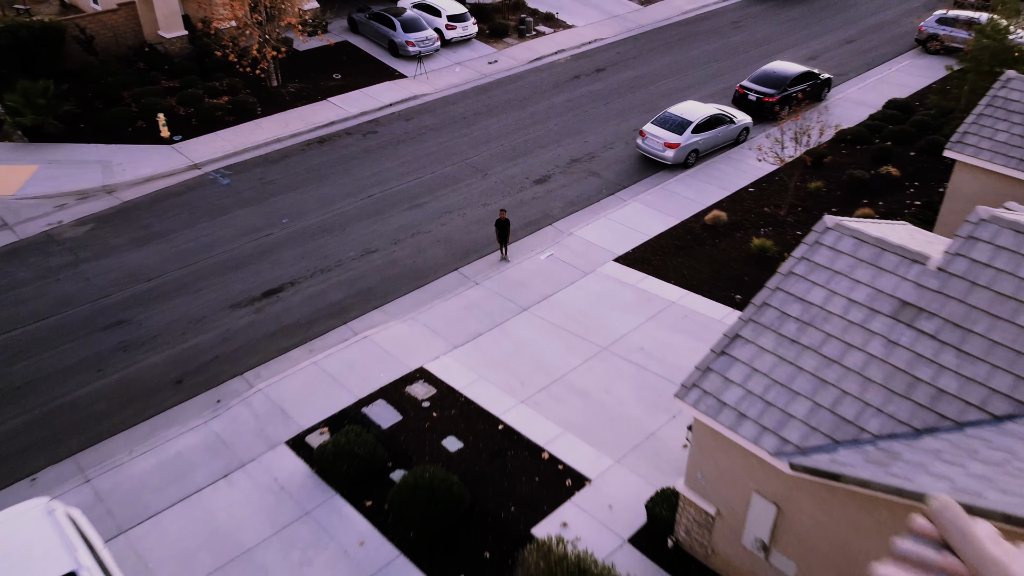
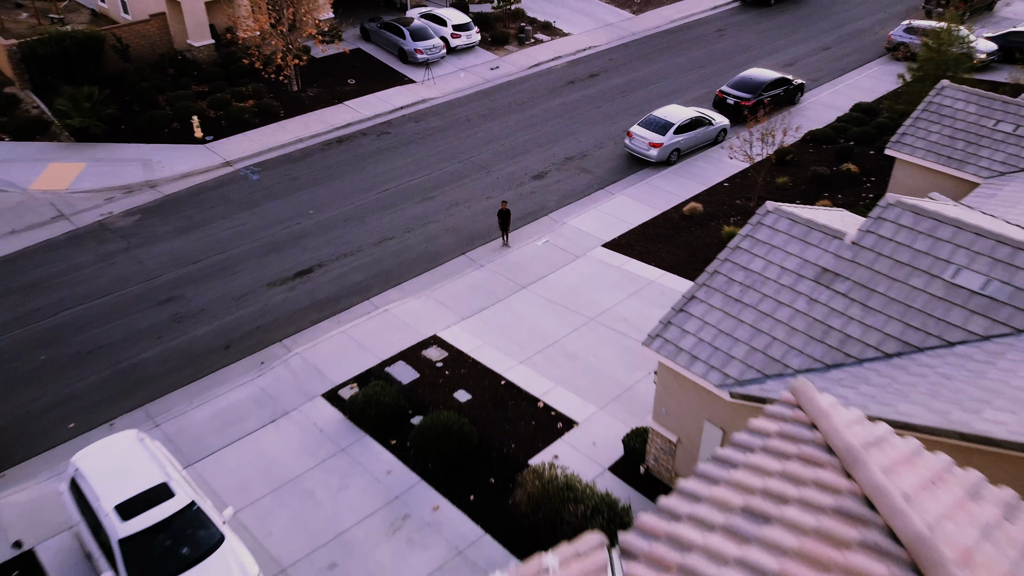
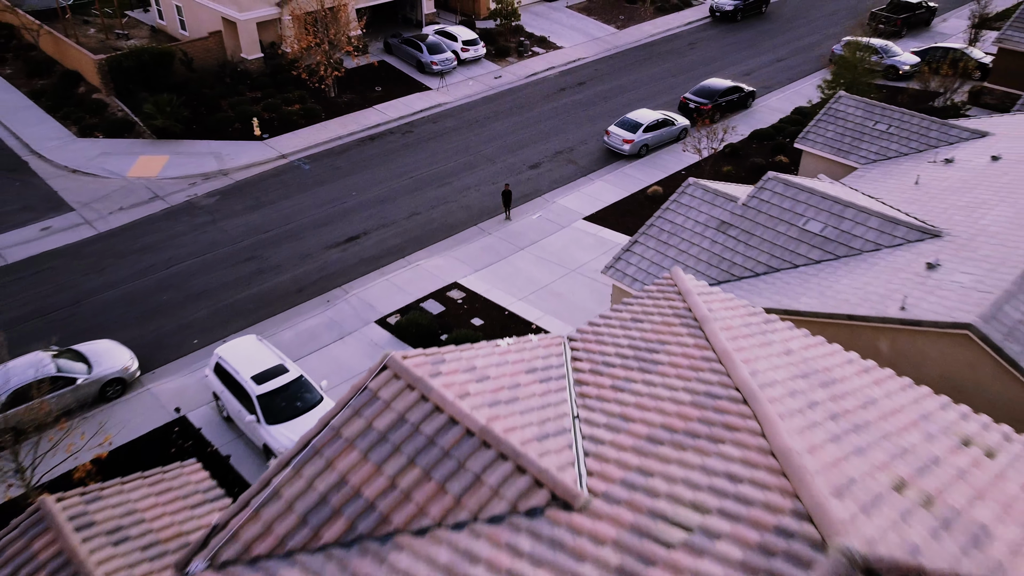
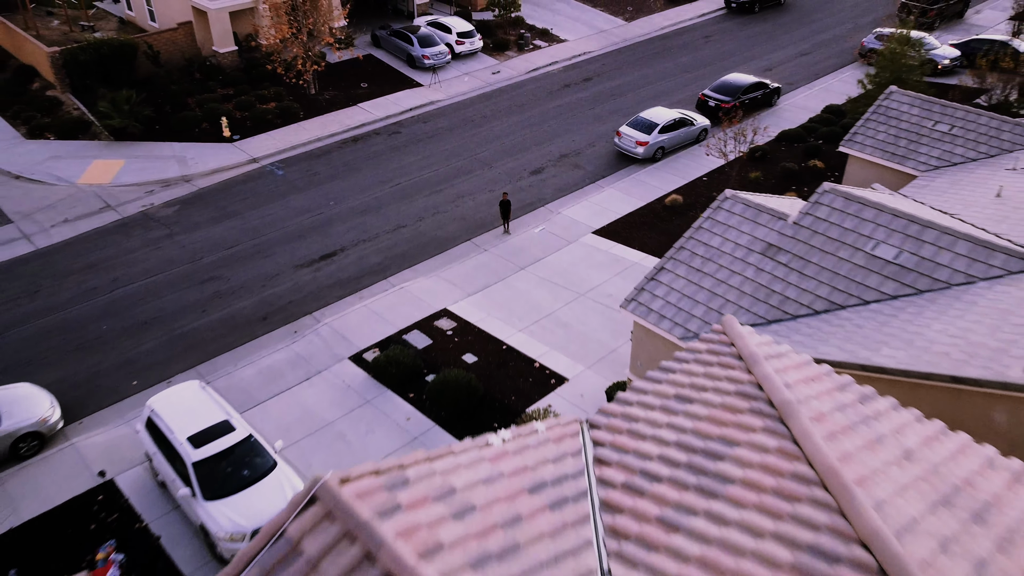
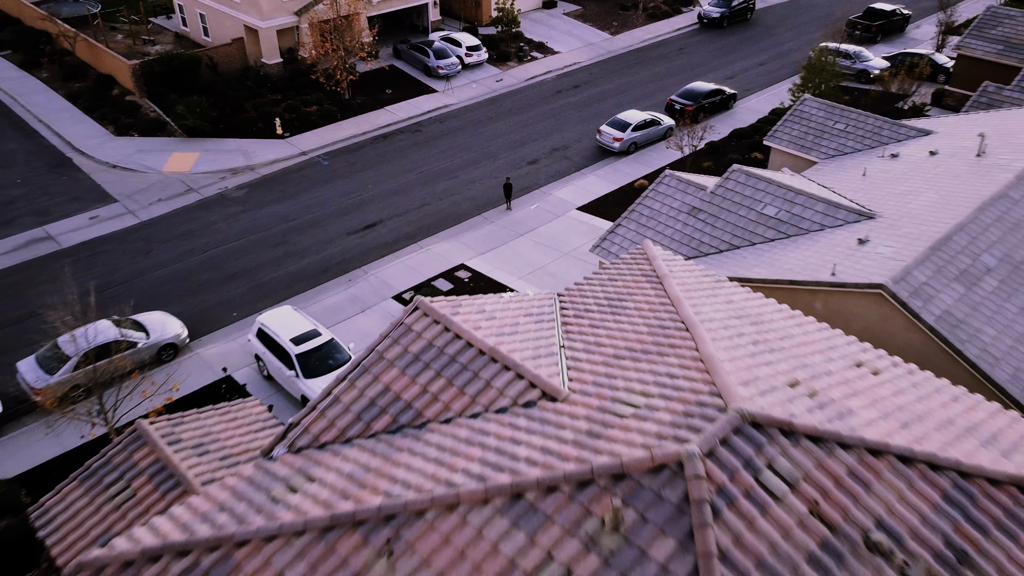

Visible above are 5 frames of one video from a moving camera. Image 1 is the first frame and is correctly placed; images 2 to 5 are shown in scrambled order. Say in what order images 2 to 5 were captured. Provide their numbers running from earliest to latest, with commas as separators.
2, 4, 3, 5
